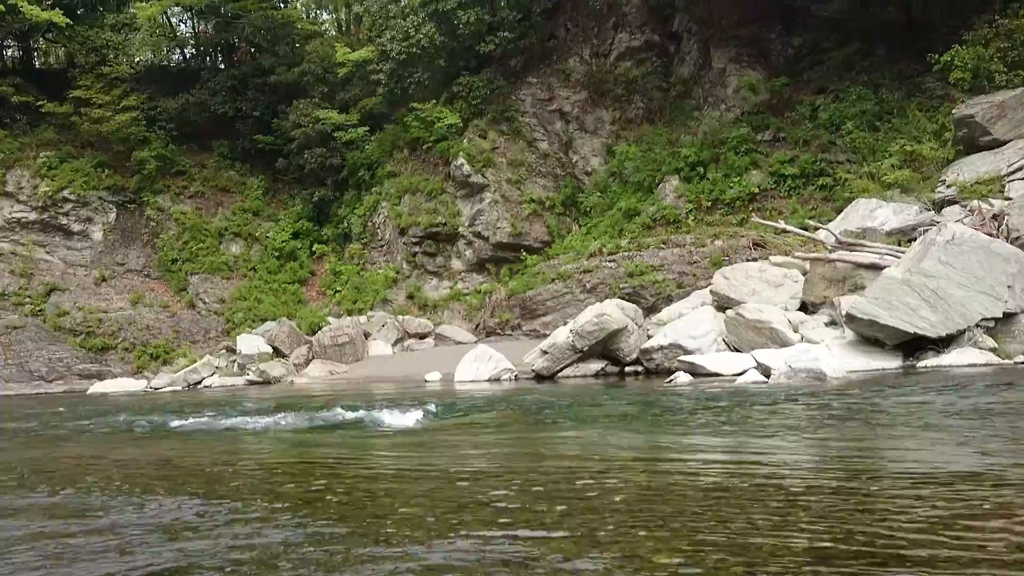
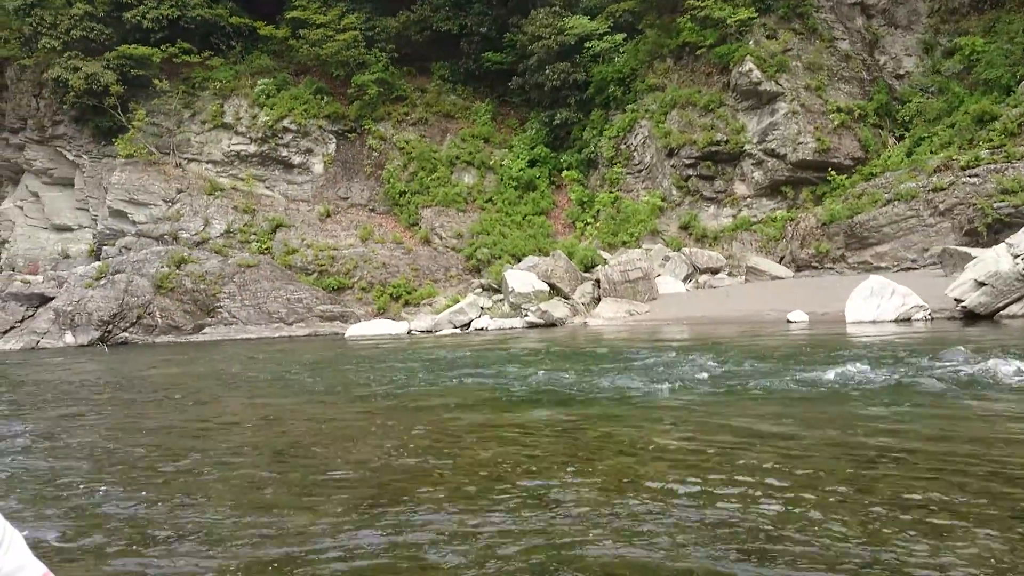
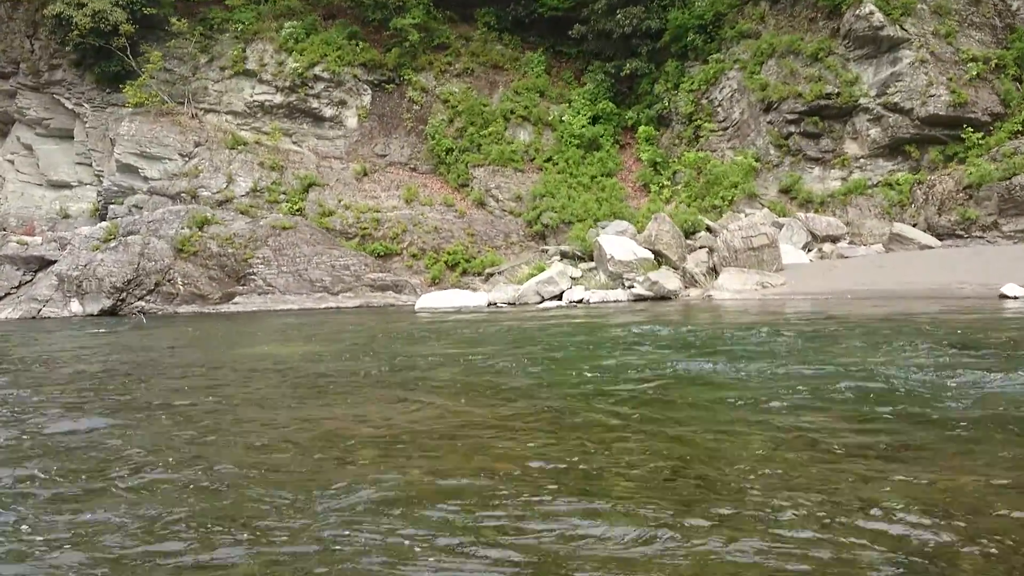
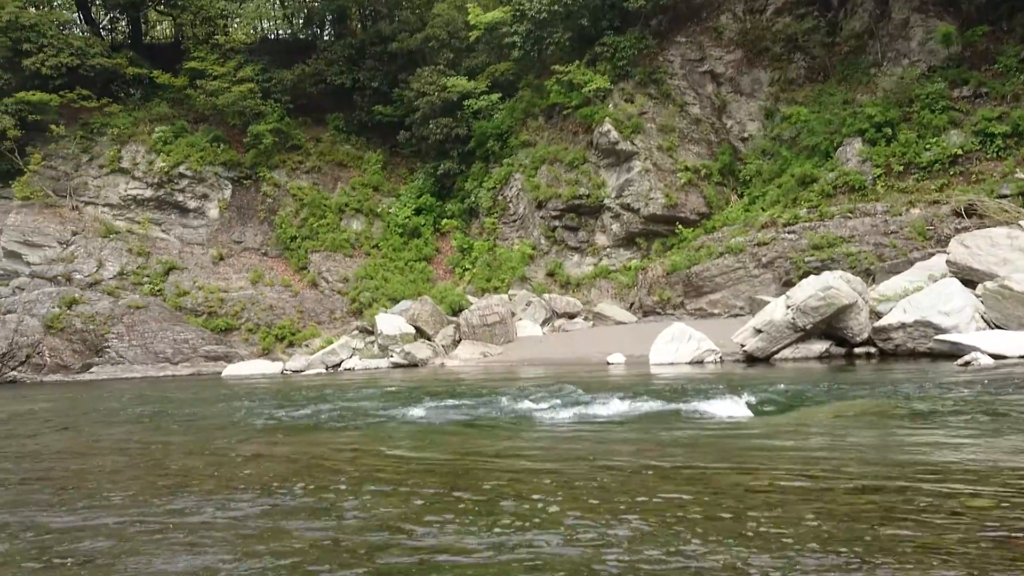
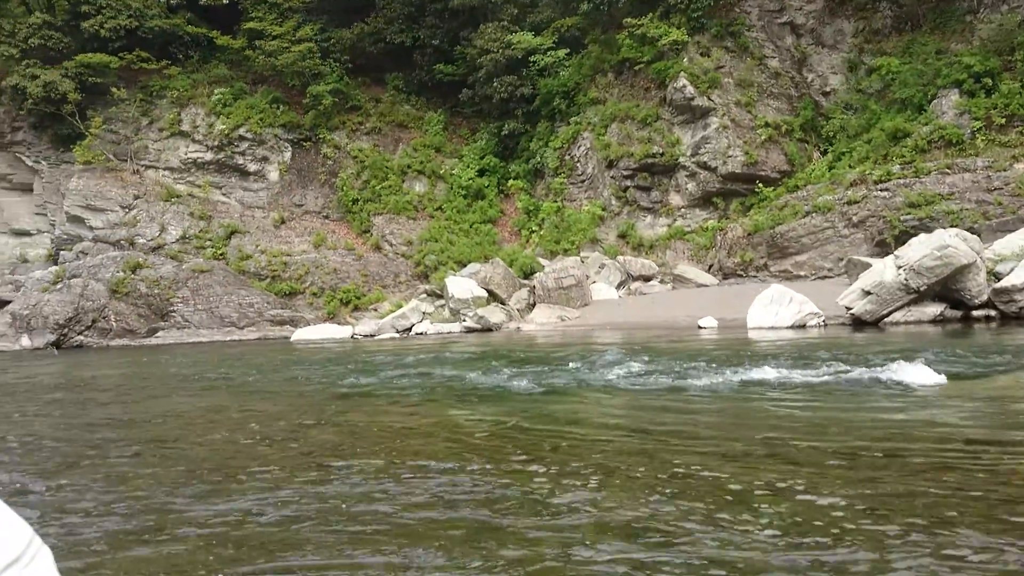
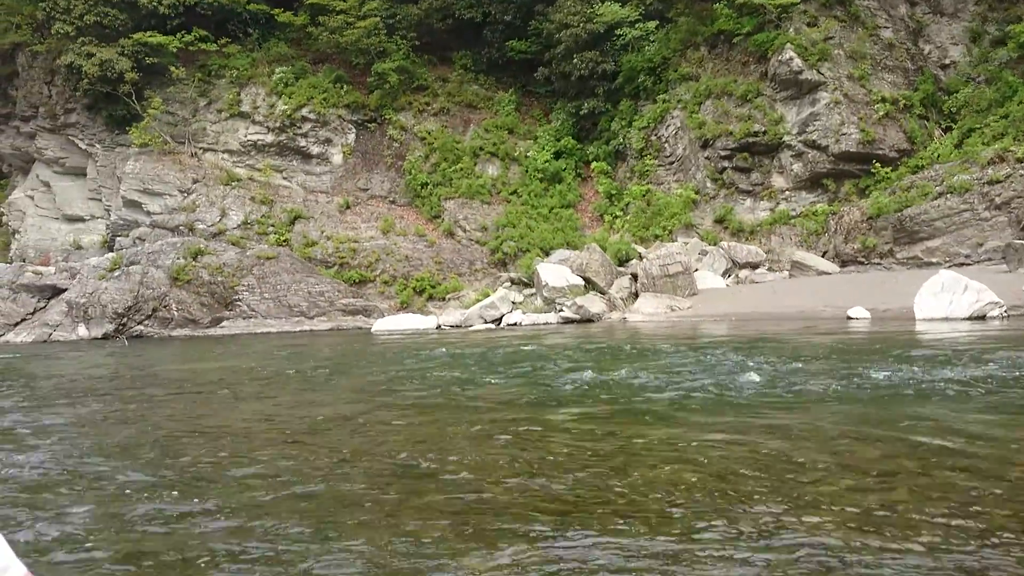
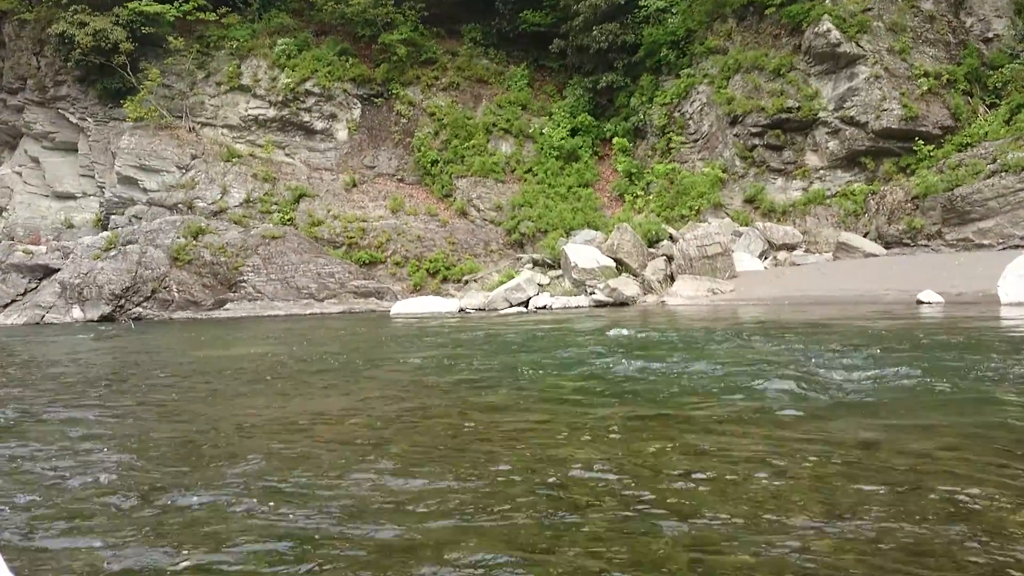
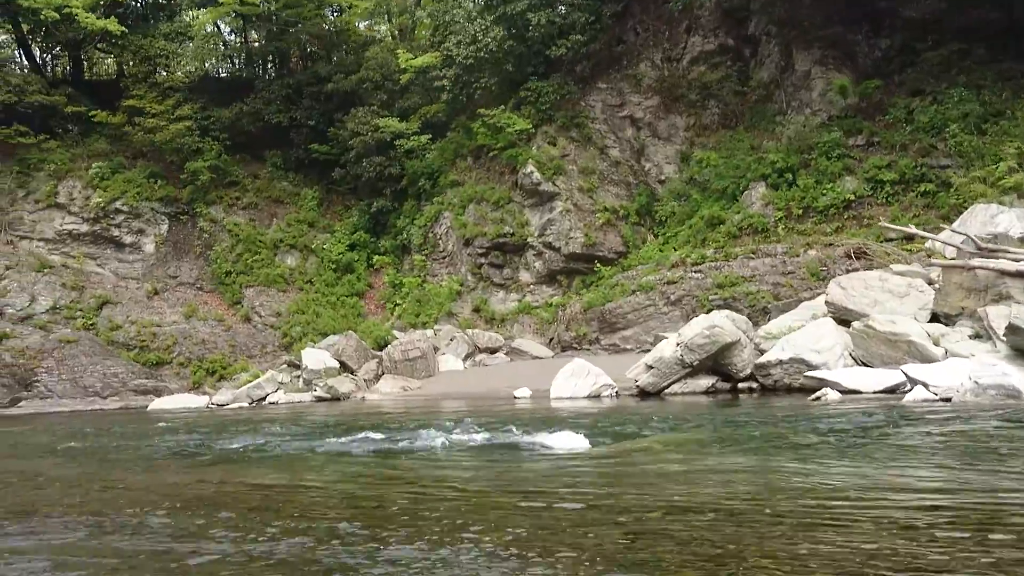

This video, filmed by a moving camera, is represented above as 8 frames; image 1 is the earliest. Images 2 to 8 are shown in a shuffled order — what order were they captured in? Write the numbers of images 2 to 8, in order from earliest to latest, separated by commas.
8, 4, 5, 2, 6, 7, 3
